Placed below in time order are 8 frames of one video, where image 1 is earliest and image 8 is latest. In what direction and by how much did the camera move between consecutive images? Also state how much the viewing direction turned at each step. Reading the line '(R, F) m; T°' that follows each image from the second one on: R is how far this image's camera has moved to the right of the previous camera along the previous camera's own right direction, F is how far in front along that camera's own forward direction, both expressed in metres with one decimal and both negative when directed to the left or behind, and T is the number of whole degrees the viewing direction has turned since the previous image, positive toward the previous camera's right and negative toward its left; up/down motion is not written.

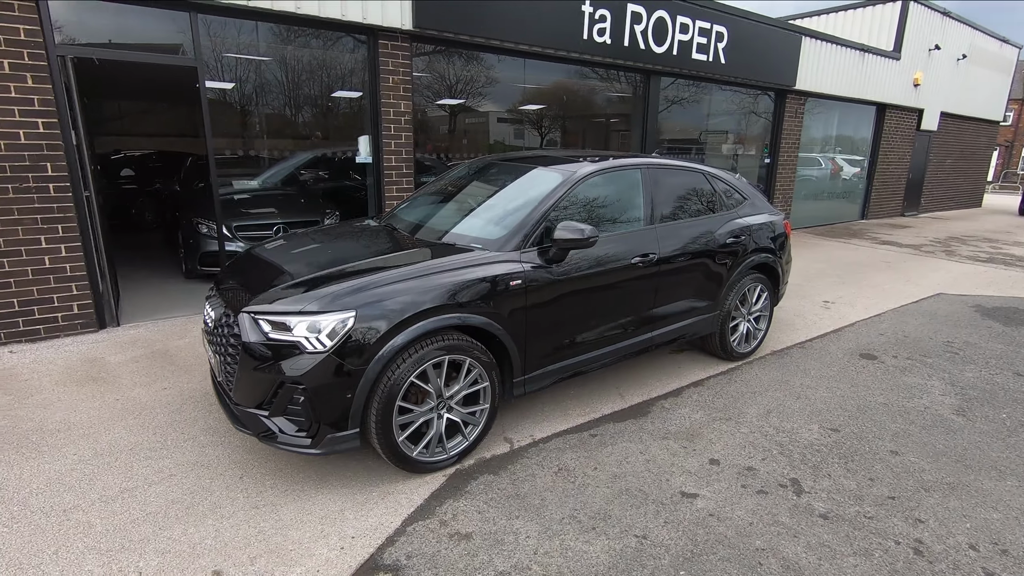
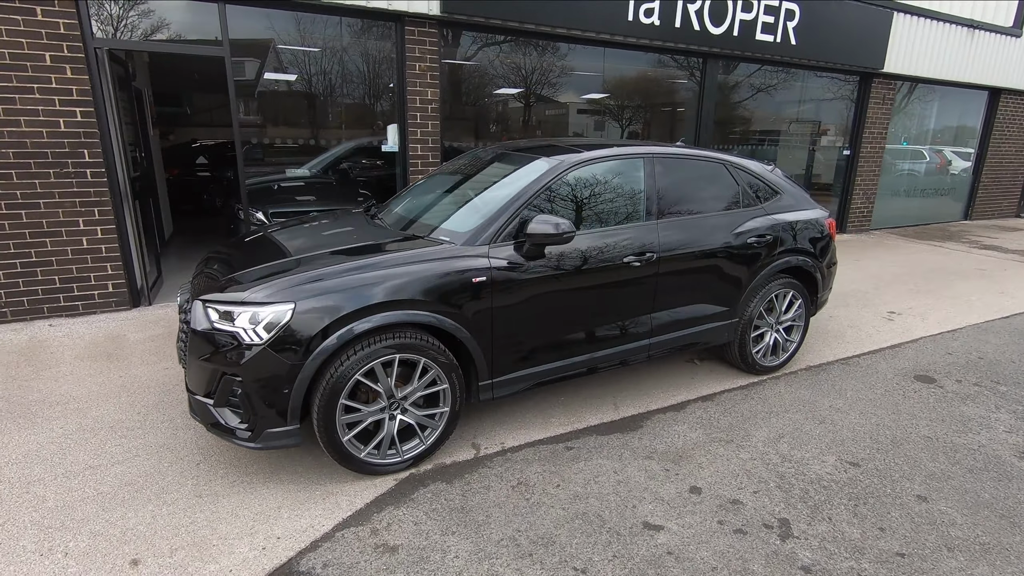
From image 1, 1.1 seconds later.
(+0.6, +0.3) m; -8°
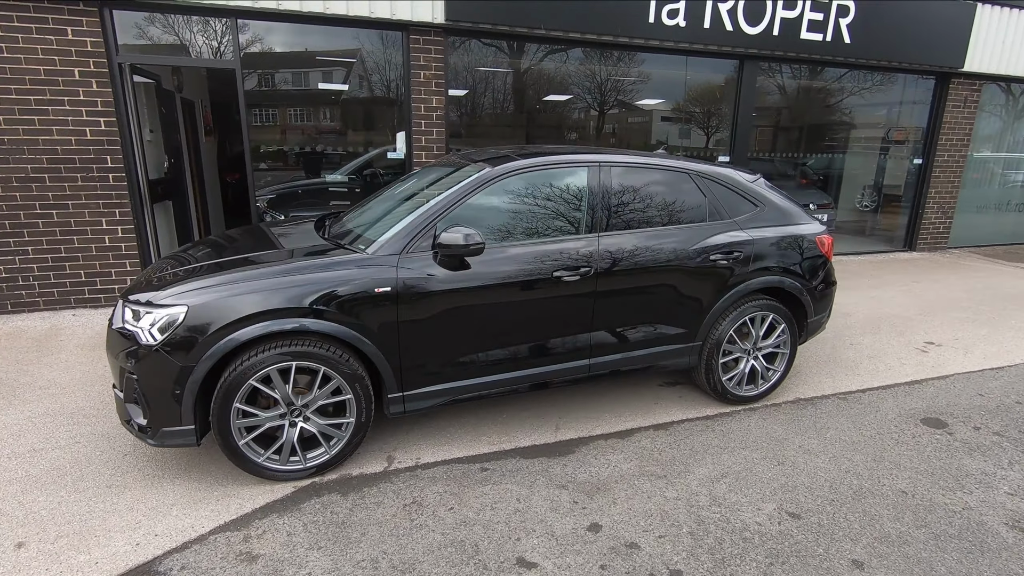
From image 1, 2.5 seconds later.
(+0.9, +0.2) m; -8°
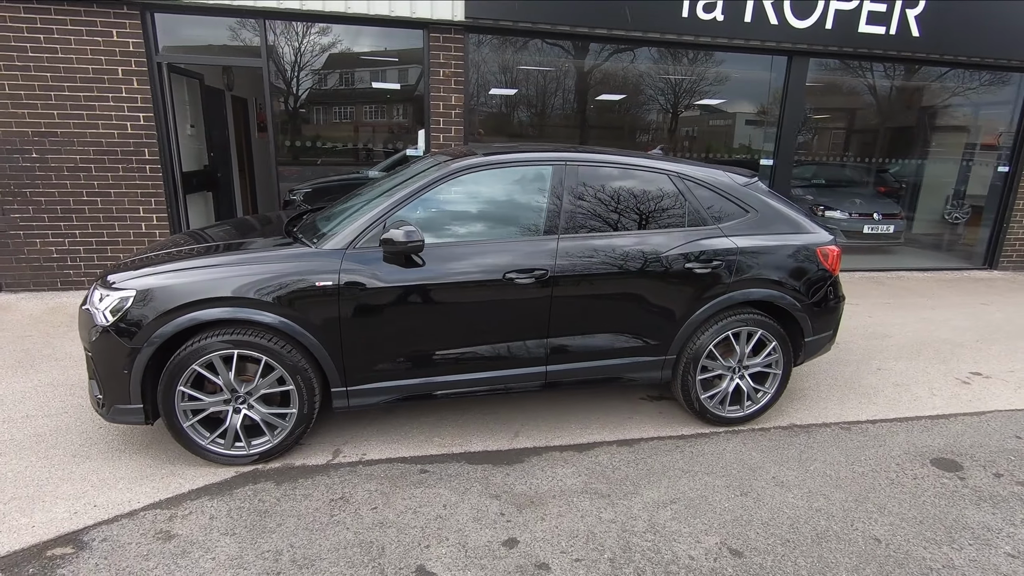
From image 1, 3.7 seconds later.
(+0.7, +0.1) m; -7°
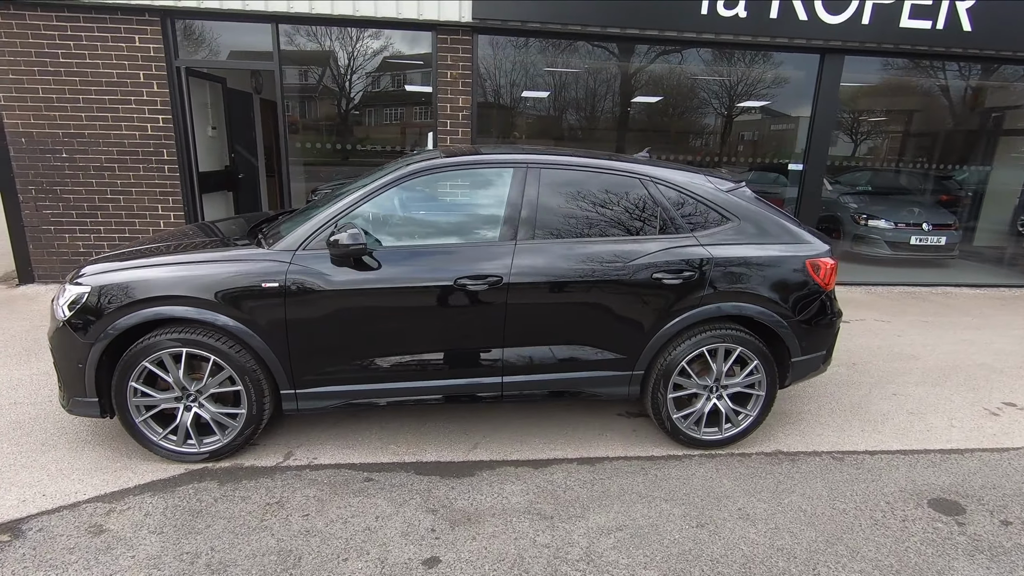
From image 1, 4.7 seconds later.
(+0.5, +0.1) m; -5°
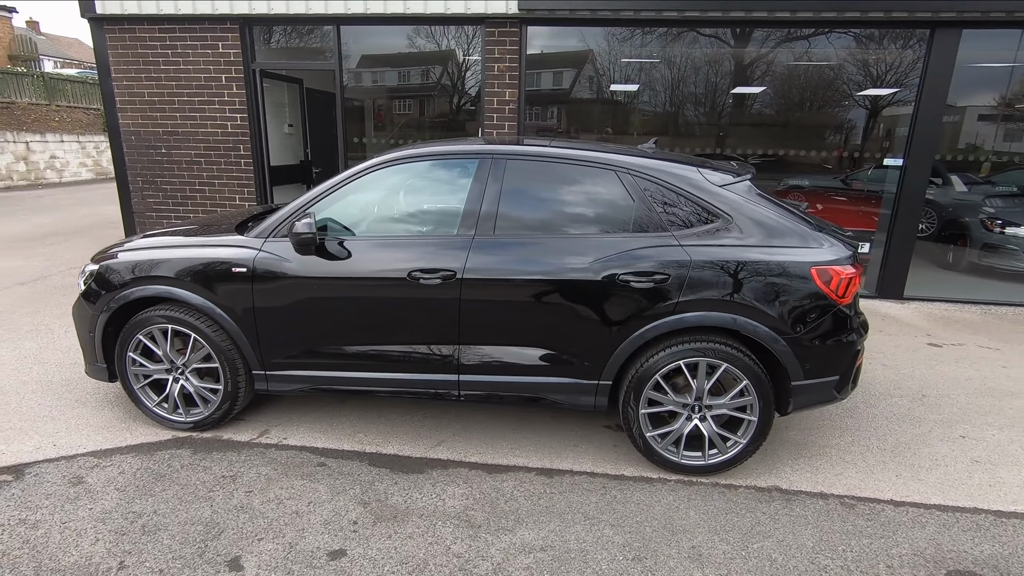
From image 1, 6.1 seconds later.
(+0.8, +0.2) m; -12°
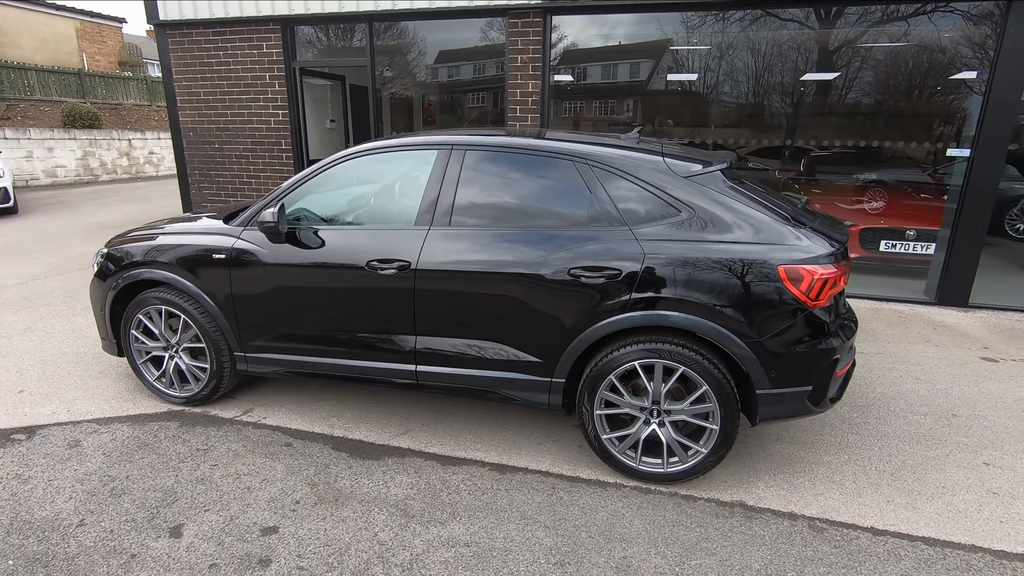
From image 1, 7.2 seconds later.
(+0.6, +0.1) m; -8°
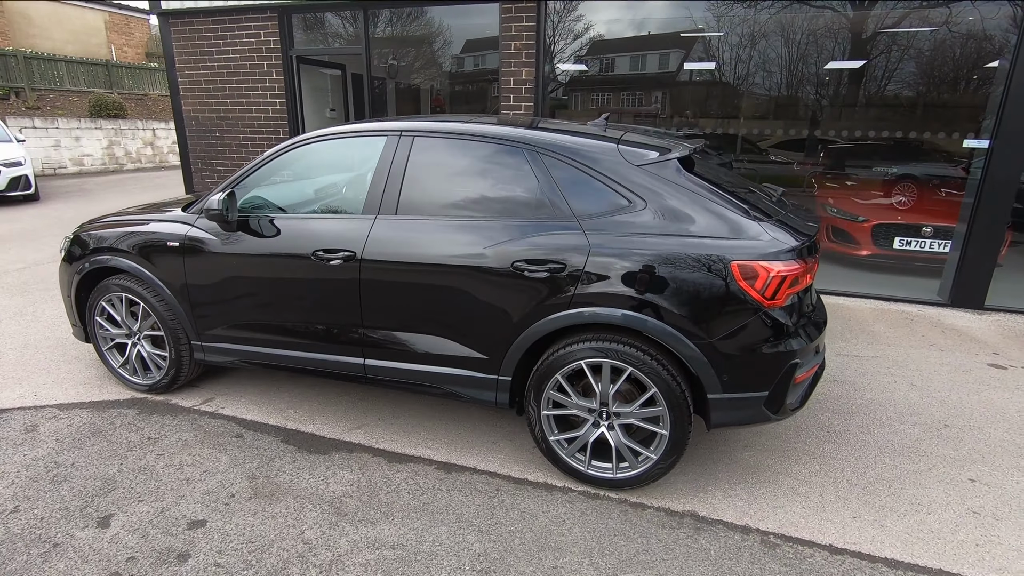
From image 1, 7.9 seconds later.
(+0.4, +0.1) m; -3°
